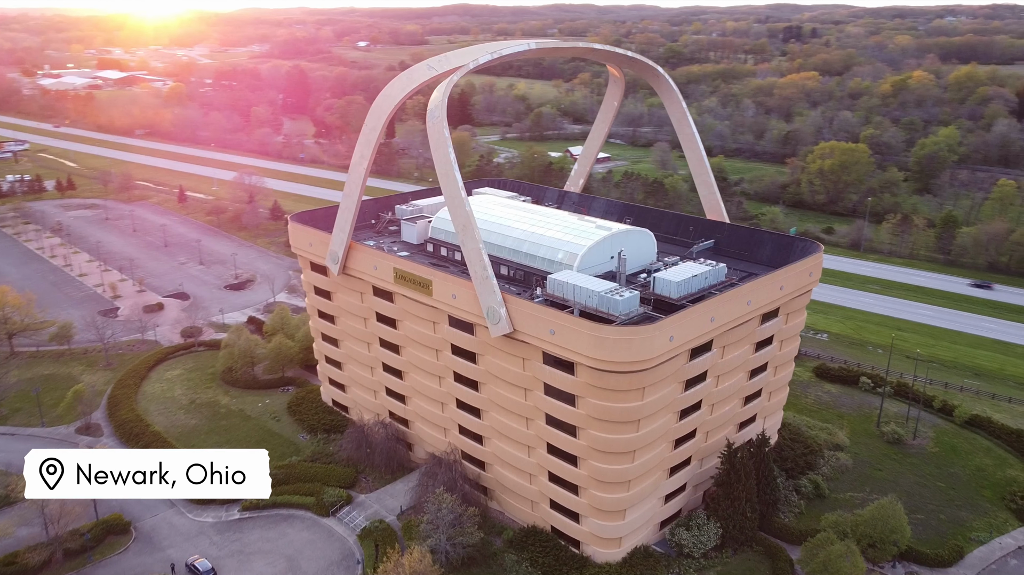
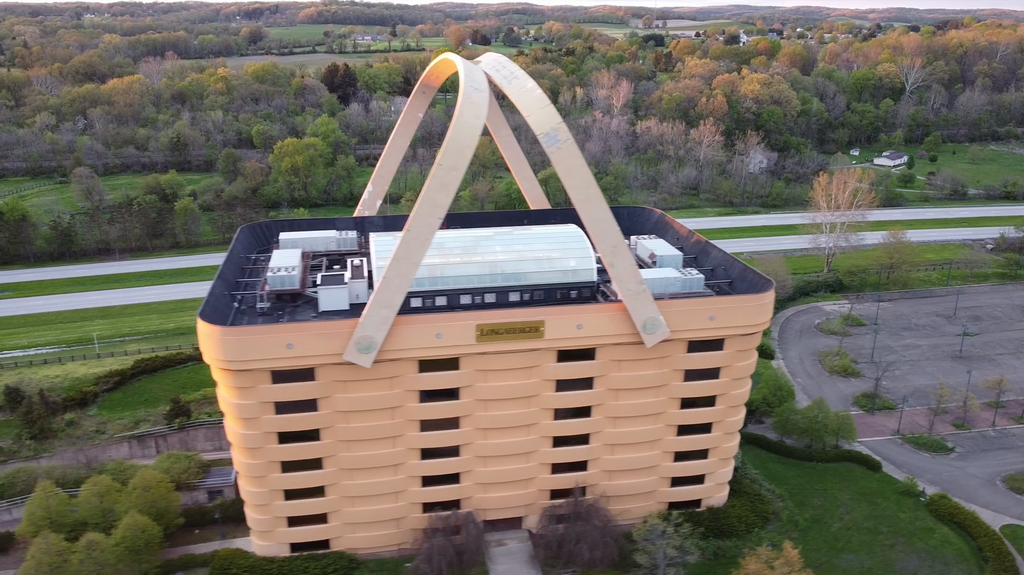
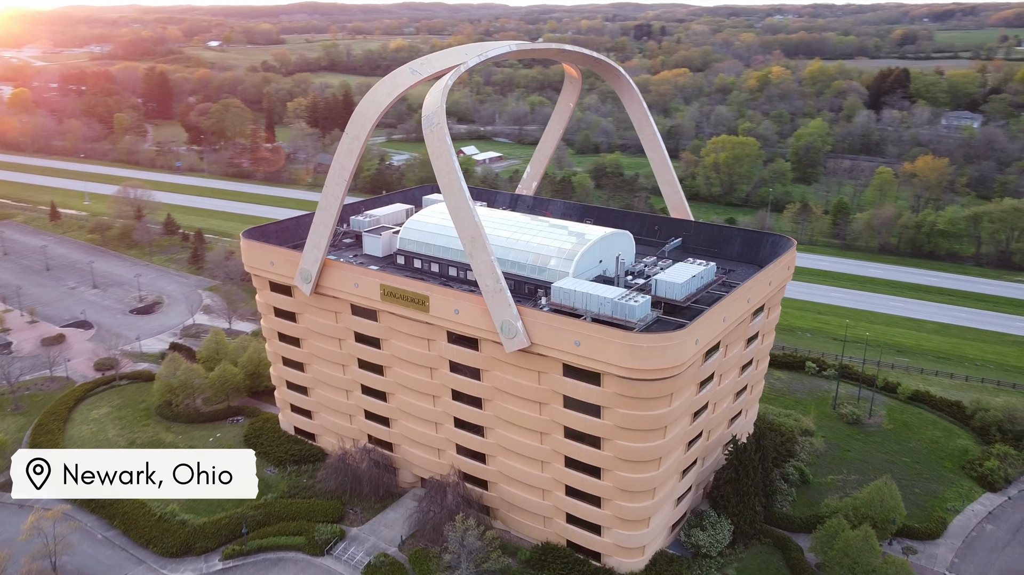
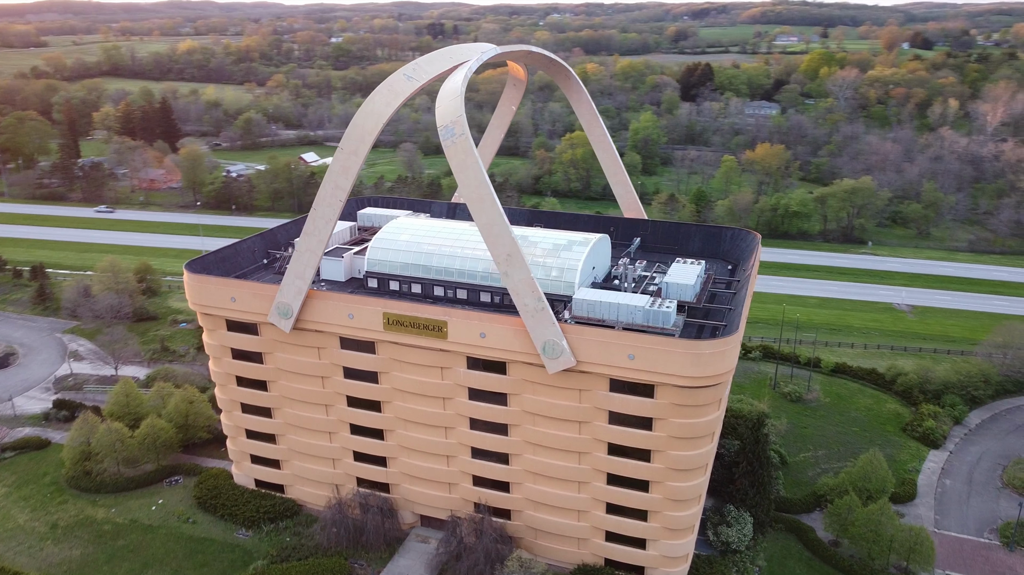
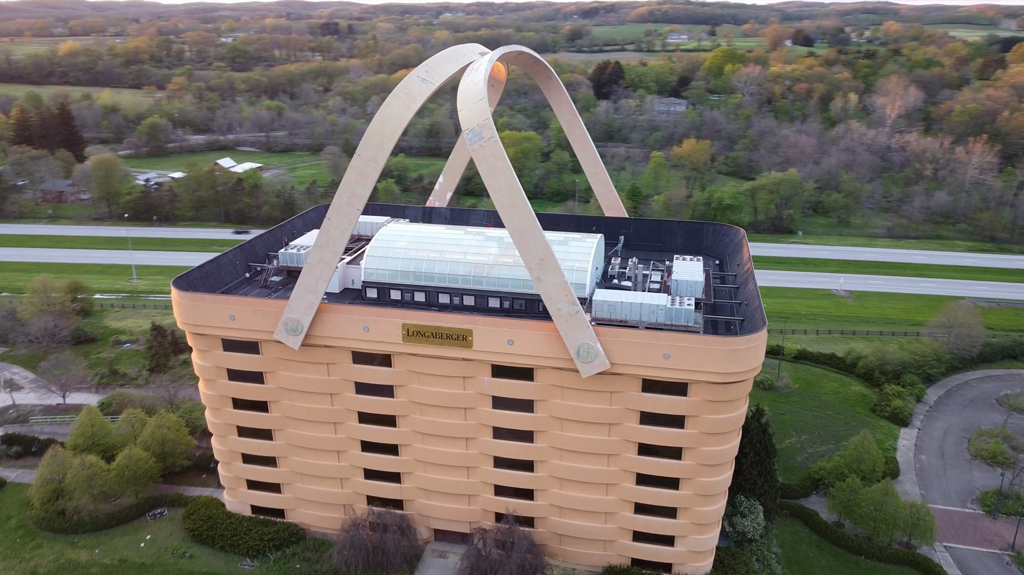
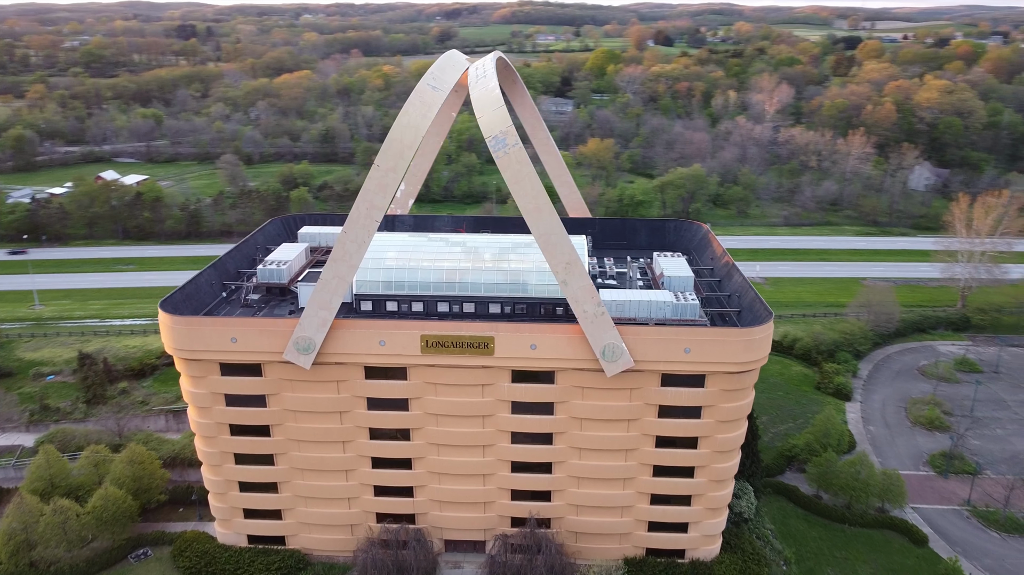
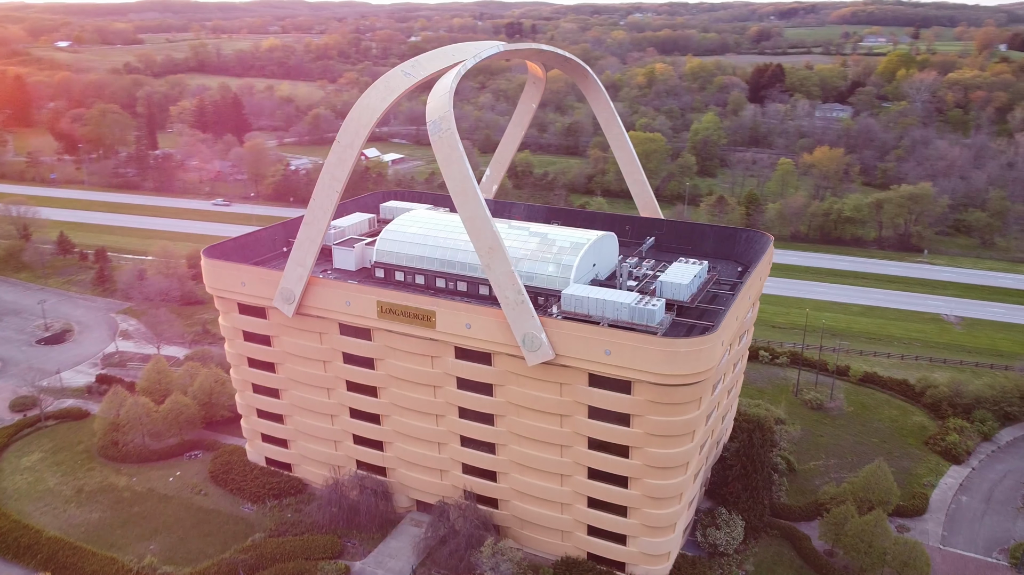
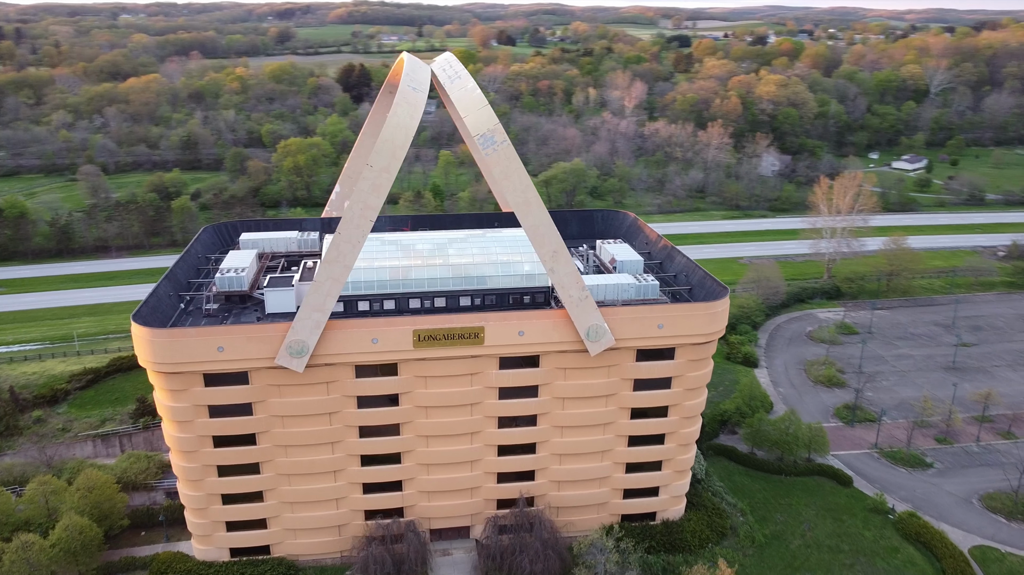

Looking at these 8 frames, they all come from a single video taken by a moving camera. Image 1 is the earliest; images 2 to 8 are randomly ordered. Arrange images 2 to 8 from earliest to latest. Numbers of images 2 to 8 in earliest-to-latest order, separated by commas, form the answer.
3, 7, 4, 5, 6, 8, 2
